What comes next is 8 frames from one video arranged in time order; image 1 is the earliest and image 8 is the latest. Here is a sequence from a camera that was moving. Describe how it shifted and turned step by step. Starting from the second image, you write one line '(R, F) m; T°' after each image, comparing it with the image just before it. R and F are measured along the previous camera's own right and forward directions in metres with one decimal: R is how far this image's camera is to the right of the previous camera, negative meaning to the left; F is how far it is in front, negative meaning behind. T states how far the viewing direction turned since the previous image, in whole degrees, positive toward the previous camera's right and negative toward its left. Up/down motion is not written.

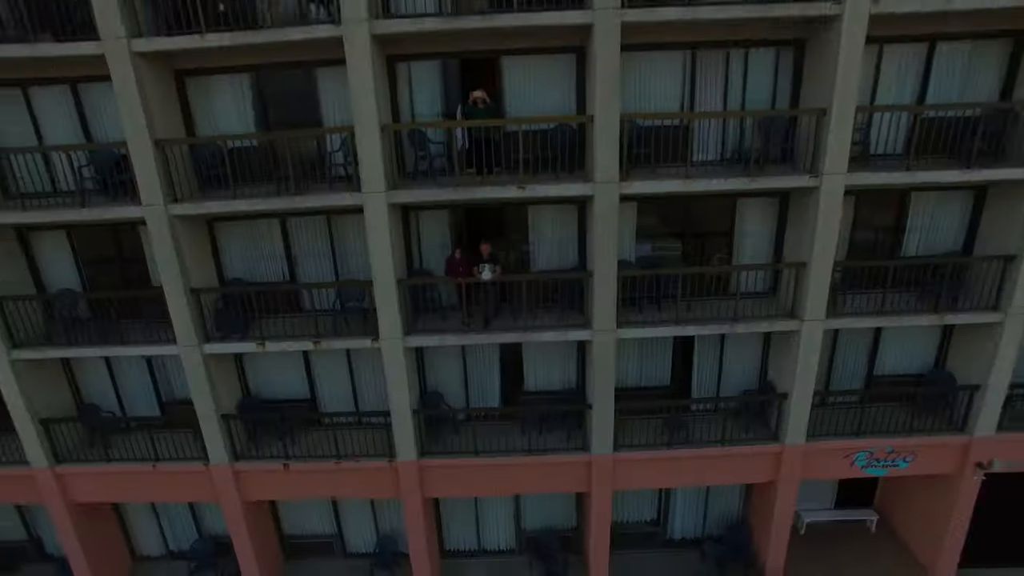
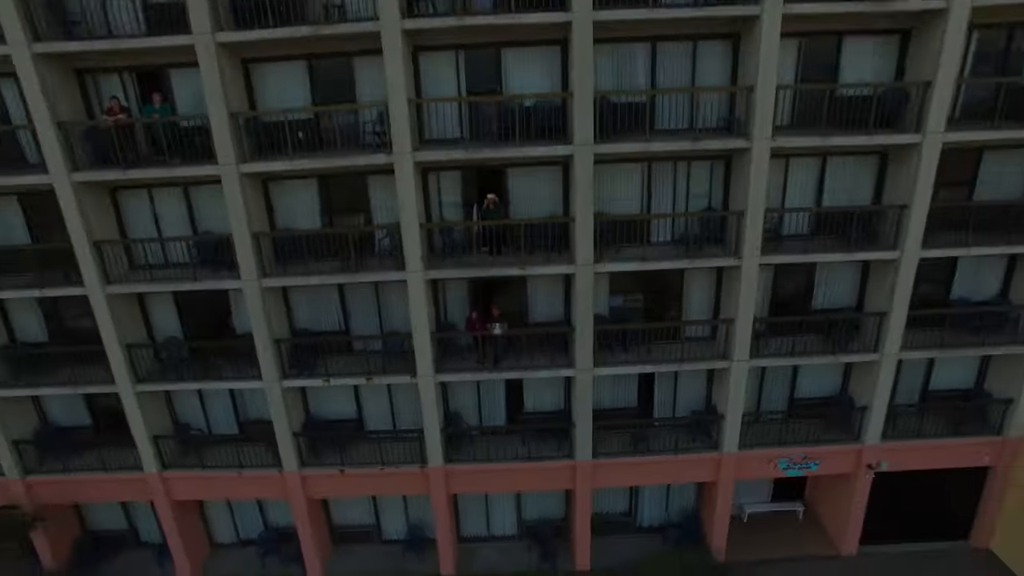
(-0.1, -2.3) m; 0°
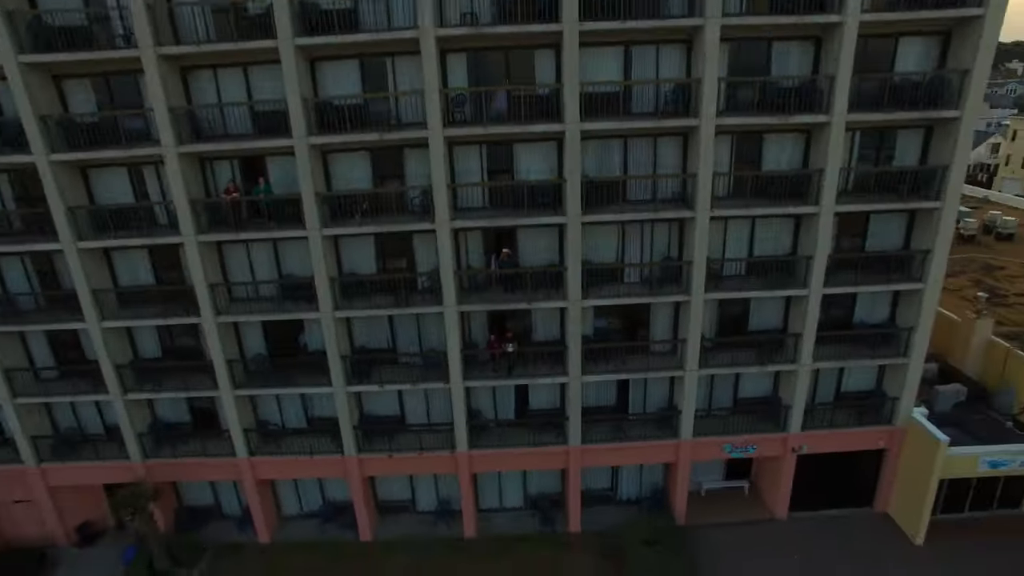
(-0.3, -3.0) m; +1°
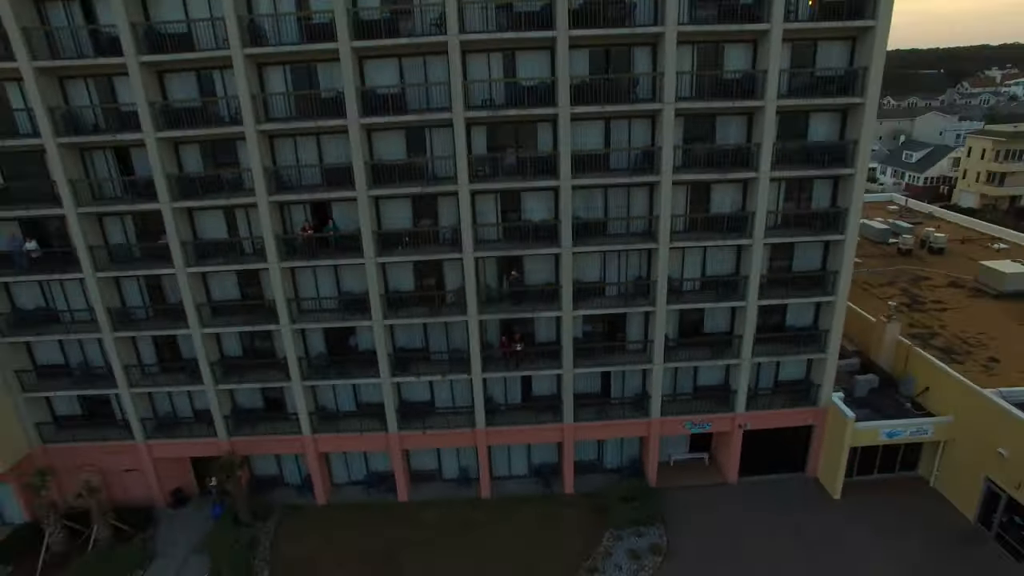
(-0.3, -3.5) m; 0°
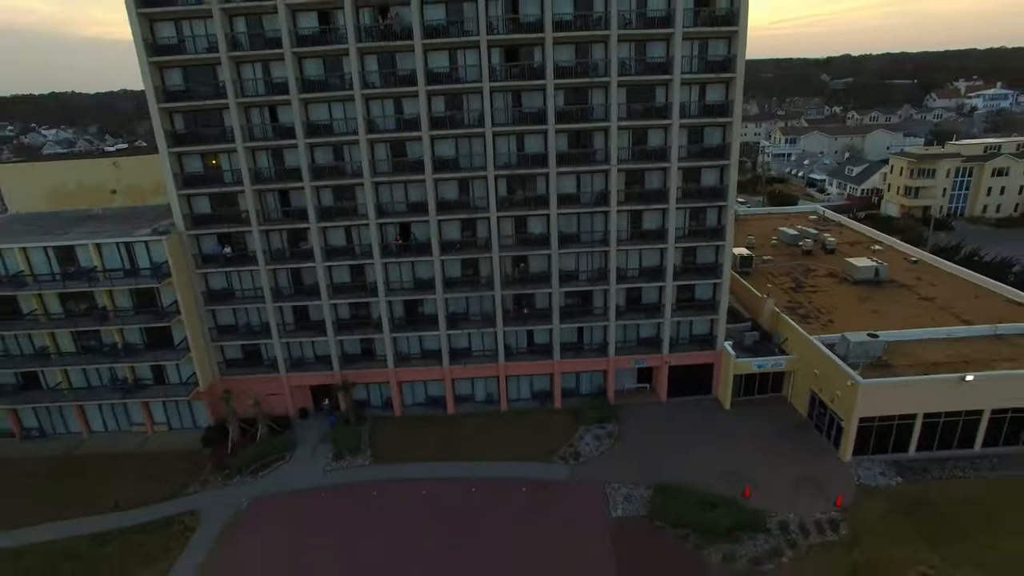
(-0.4, -9.3) m; 0°
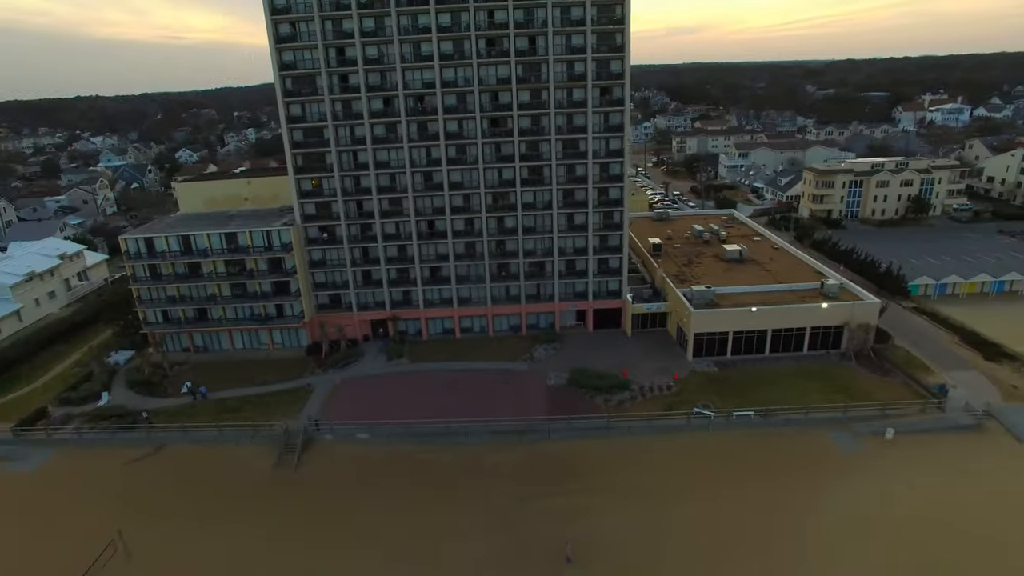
(+1.6, -15.5) m; -1°
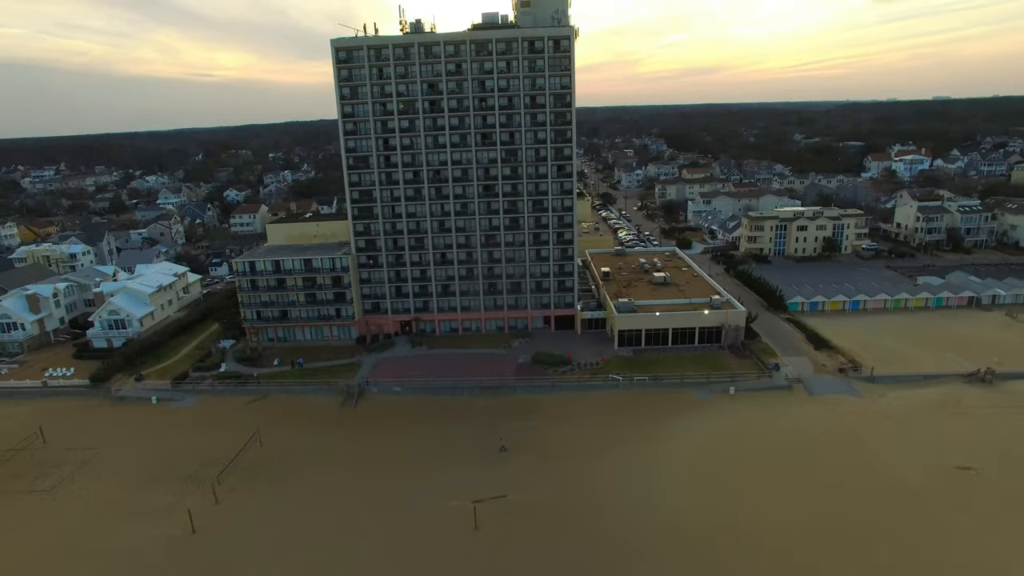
(+2.6, -17.4) m; -1°
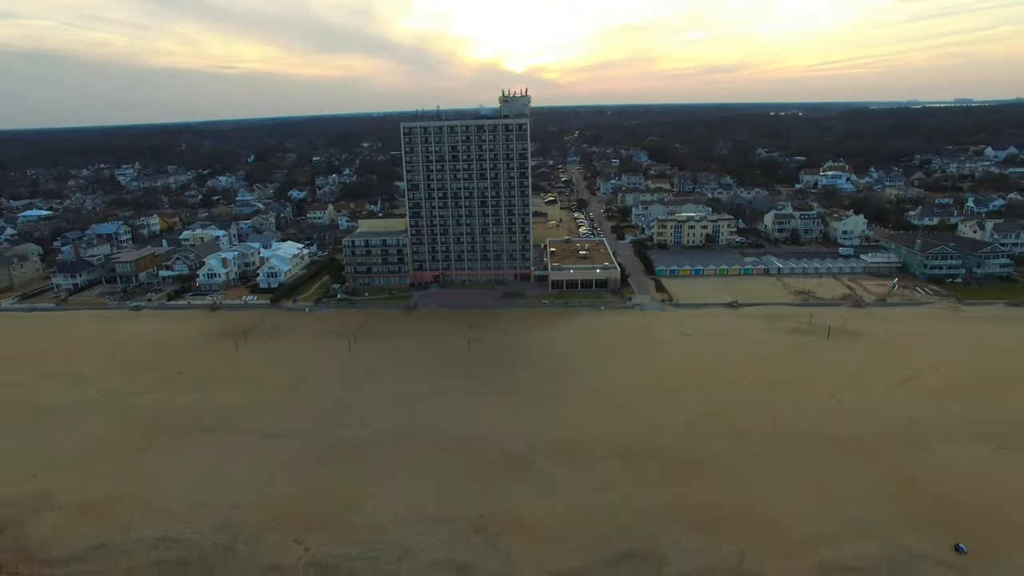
(+4.7, -43.5) m; -1°
